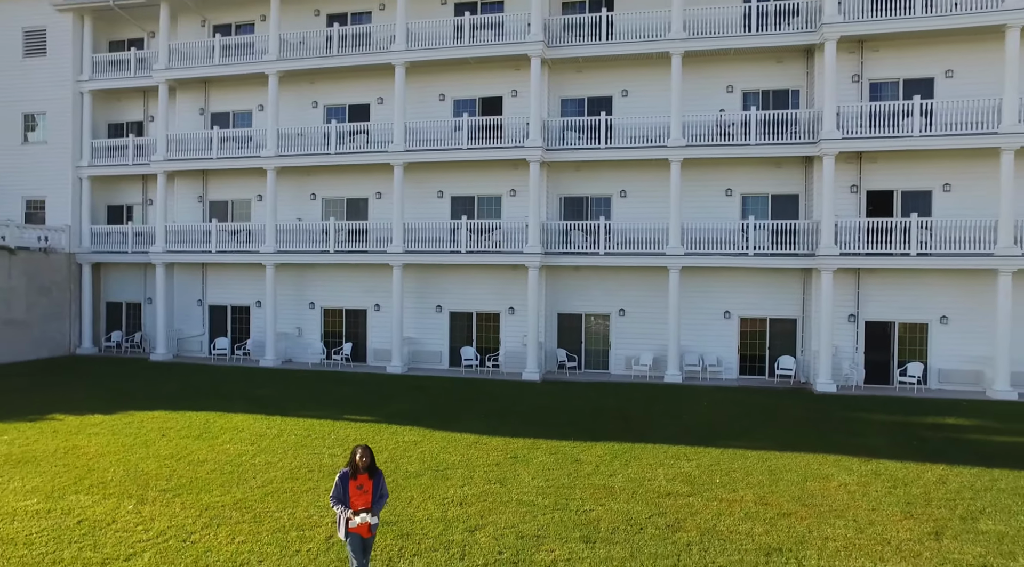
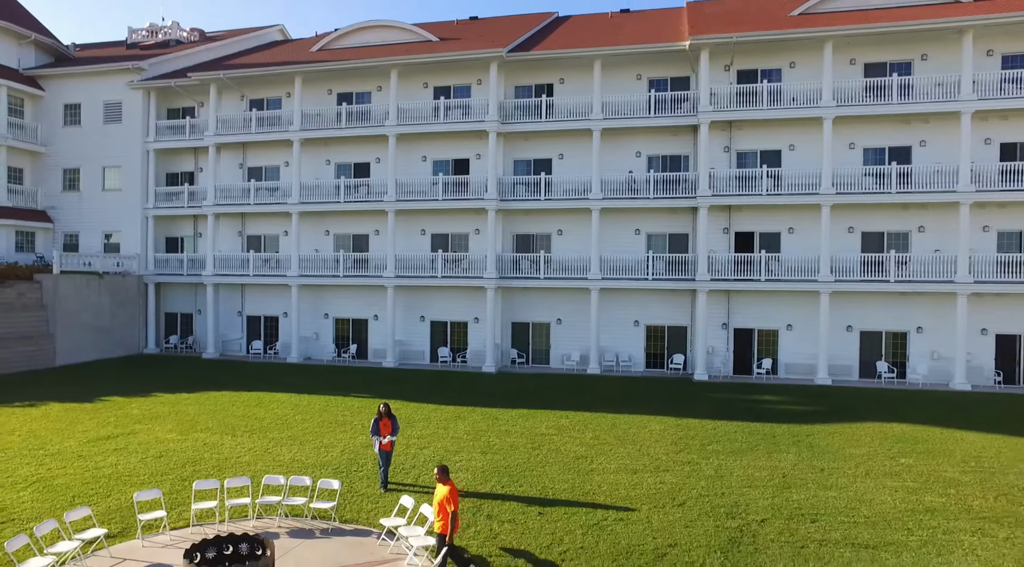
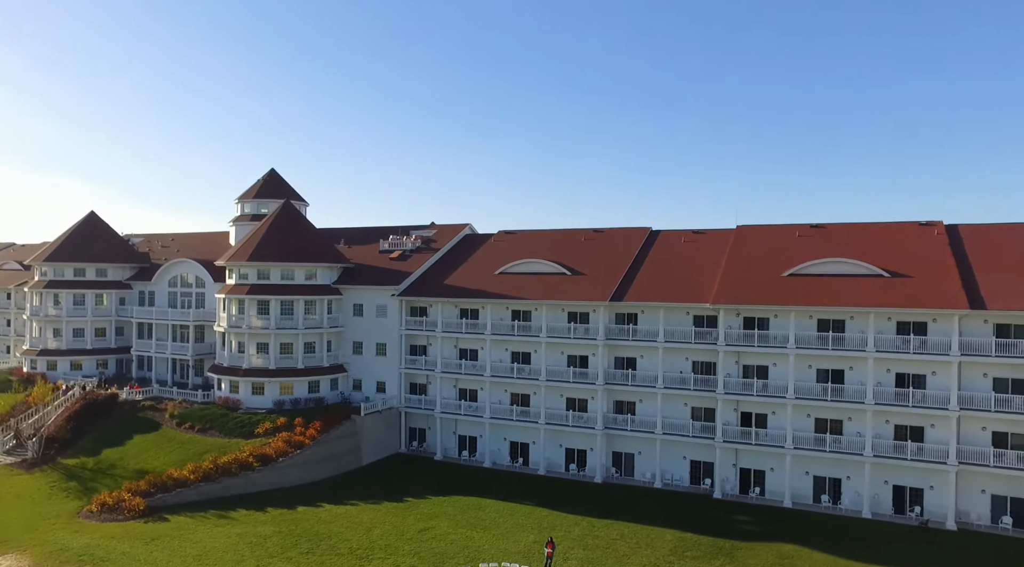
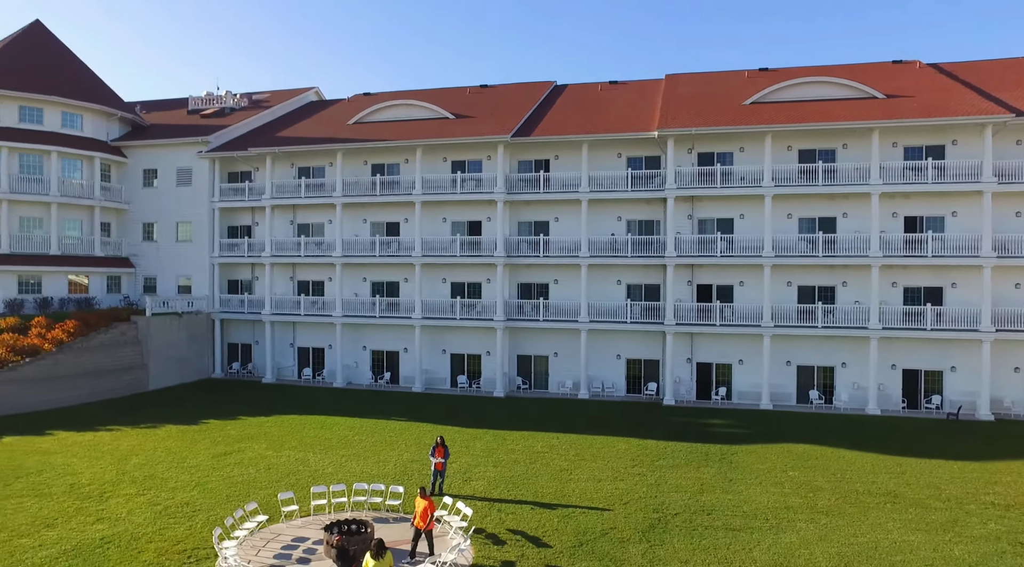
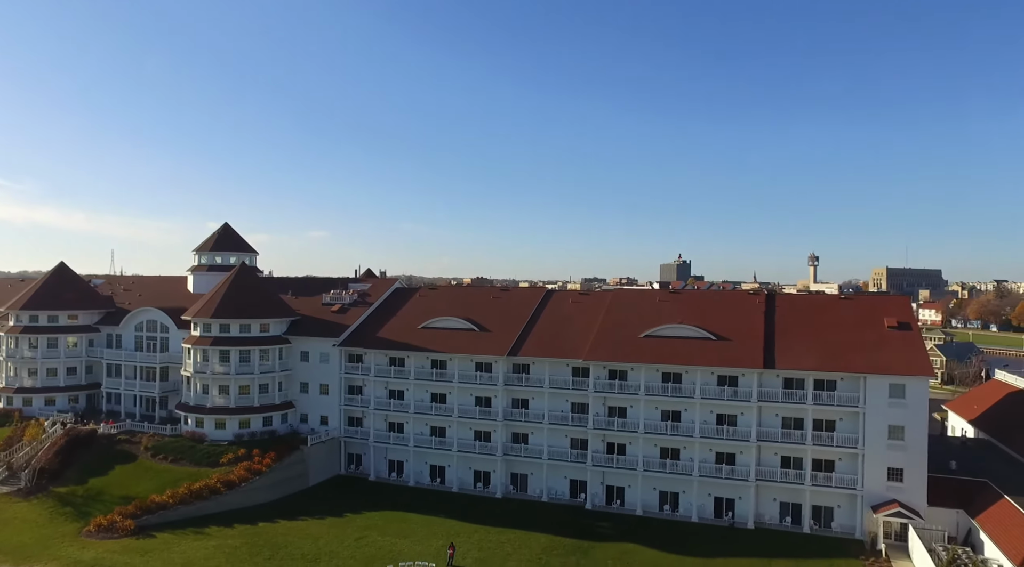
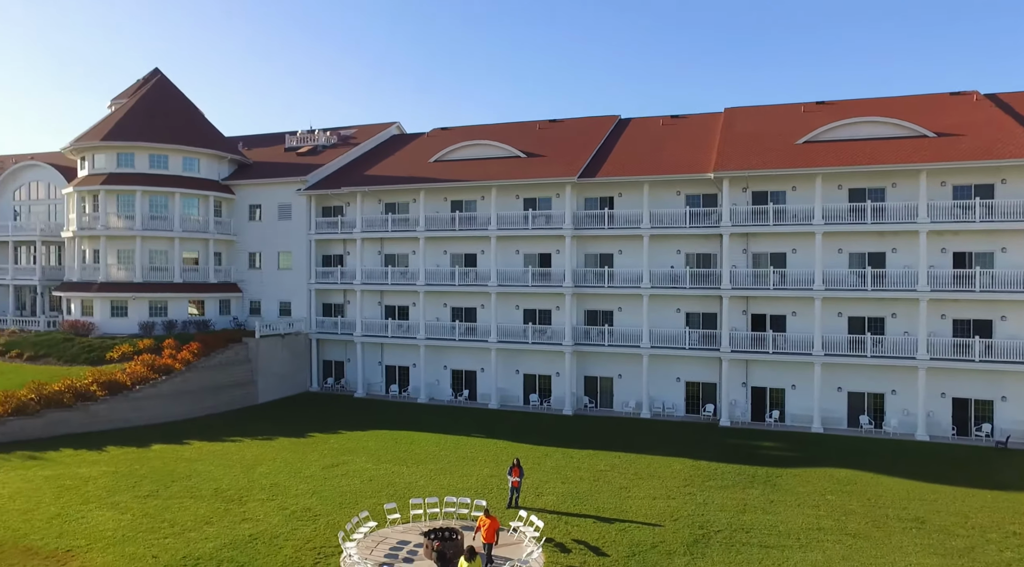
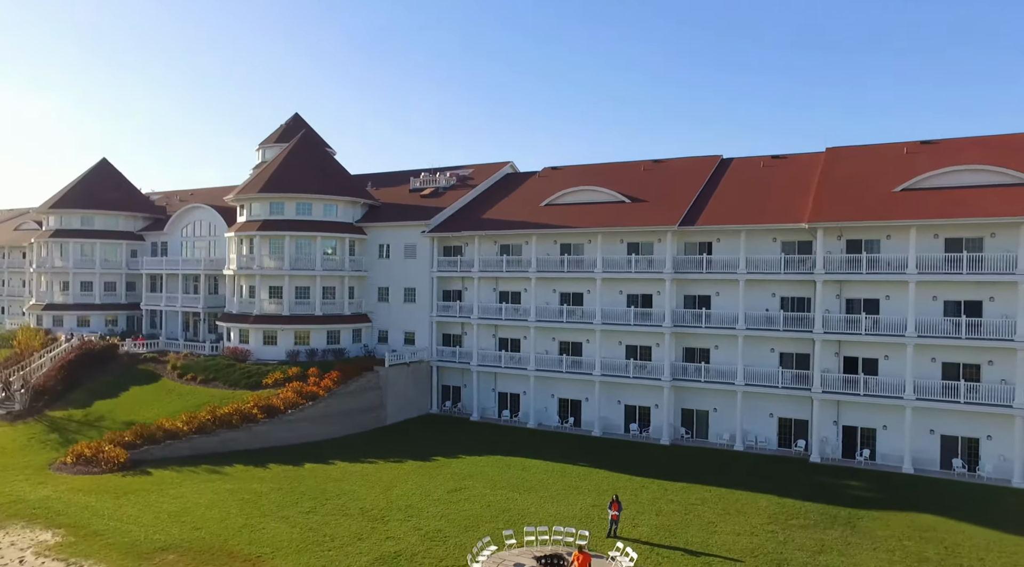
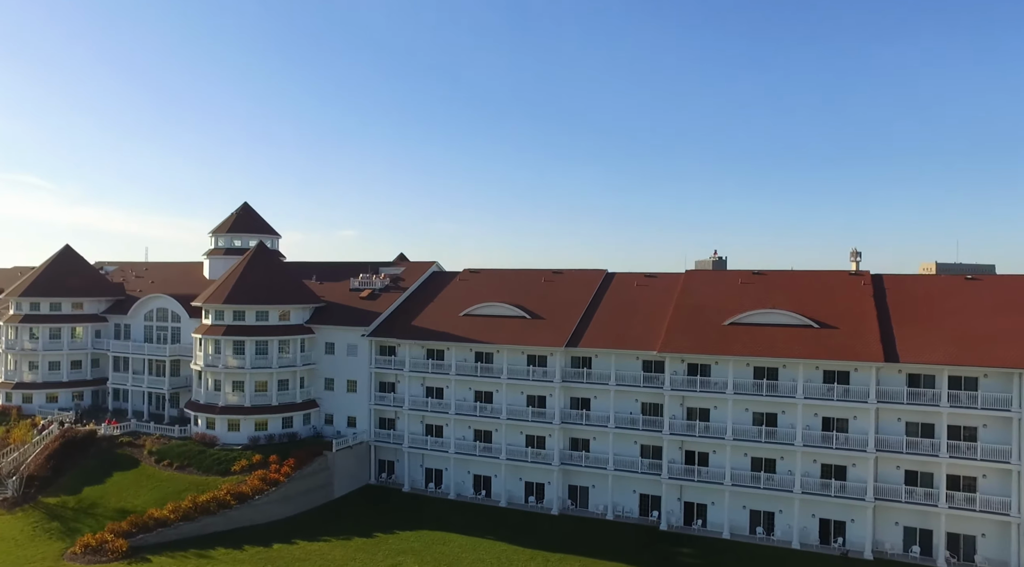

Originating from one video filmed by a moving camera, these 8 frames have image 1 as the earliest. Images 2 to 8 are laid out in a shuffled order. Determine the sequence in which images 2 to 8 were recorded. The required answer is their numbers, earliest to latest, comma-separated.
2, 4, 6, 7, 3, 8, 5
